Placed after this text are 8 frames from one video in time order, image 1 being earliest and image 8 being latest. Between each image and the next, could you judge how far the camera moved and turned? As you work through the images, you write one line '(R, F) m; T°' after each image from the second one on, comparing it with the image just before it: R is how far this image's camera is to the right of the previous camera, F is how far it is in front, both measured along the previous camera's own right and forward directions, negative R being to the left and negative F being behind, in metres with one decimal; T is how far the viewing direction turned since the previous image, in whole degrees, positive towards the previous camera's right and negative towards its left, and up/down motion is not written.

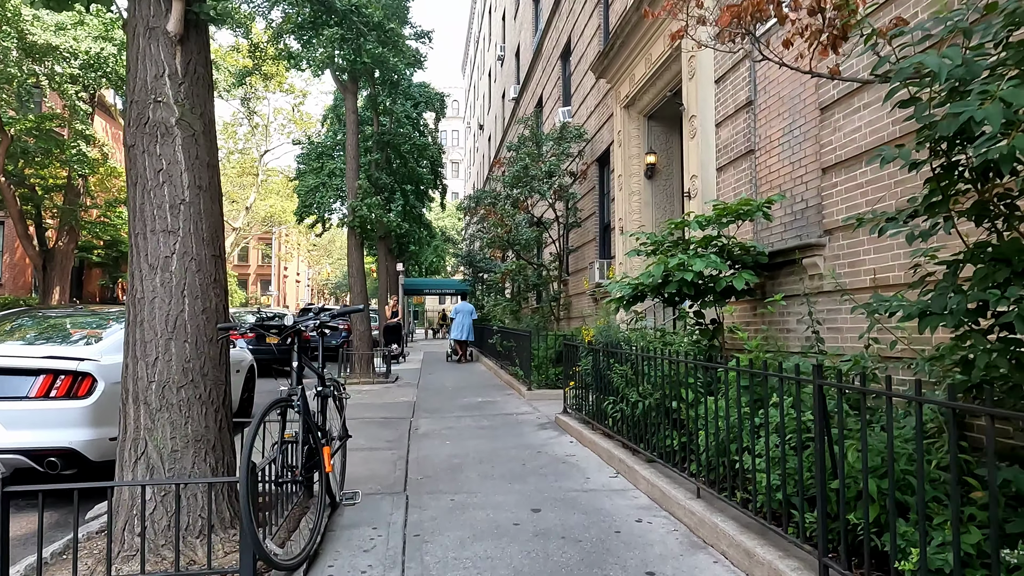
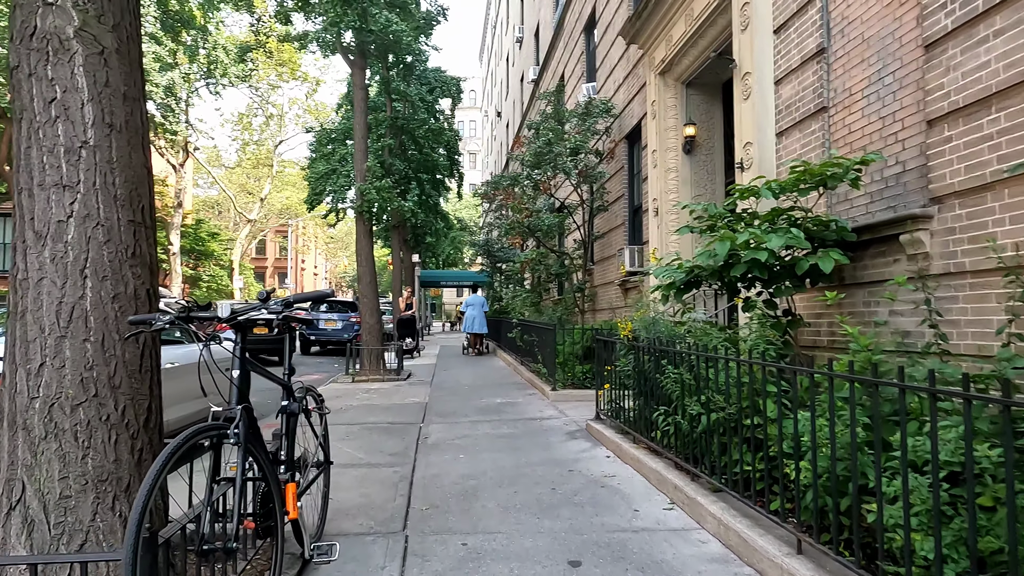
(-0.1, +1.0) m; -2°
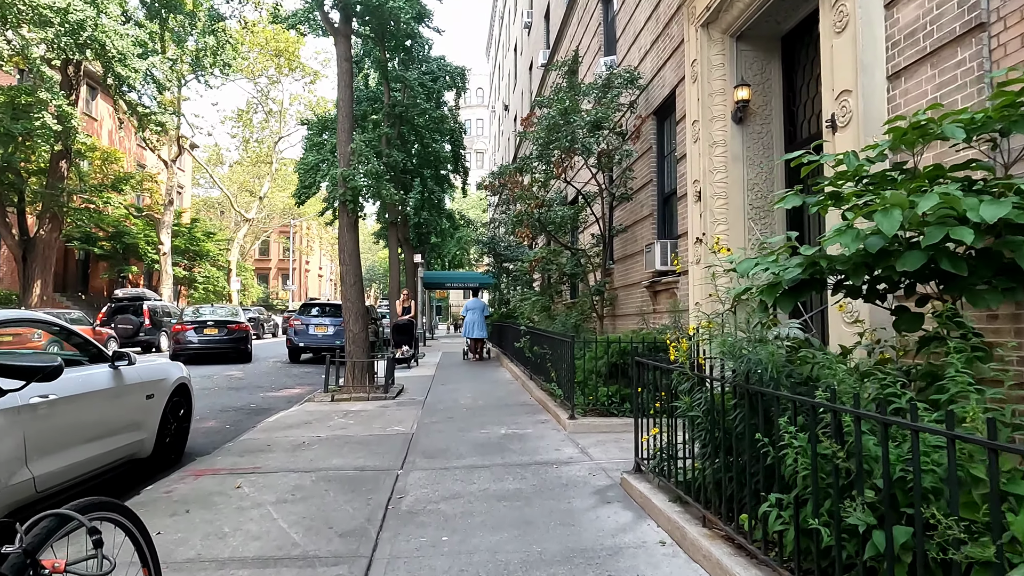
(0.0, +1.8) m; -1°
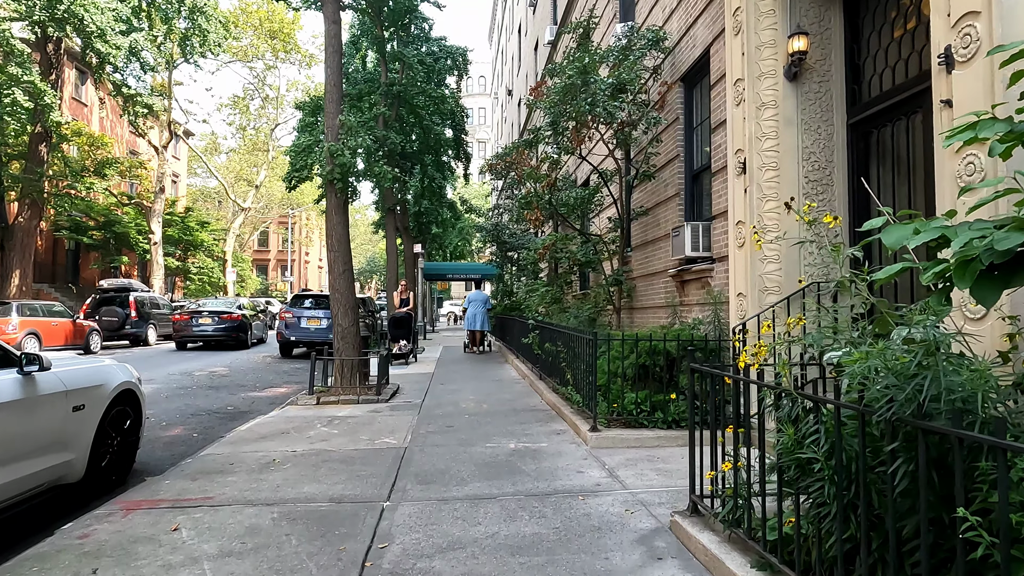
(-0.1, +1.1) m; 0°
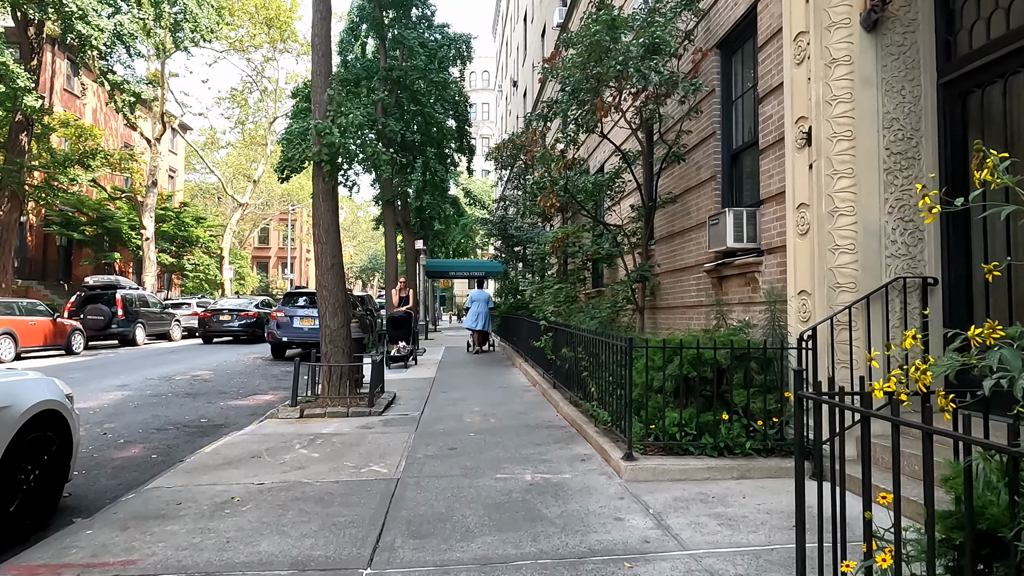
(-0.1, +1.1) m; 0°
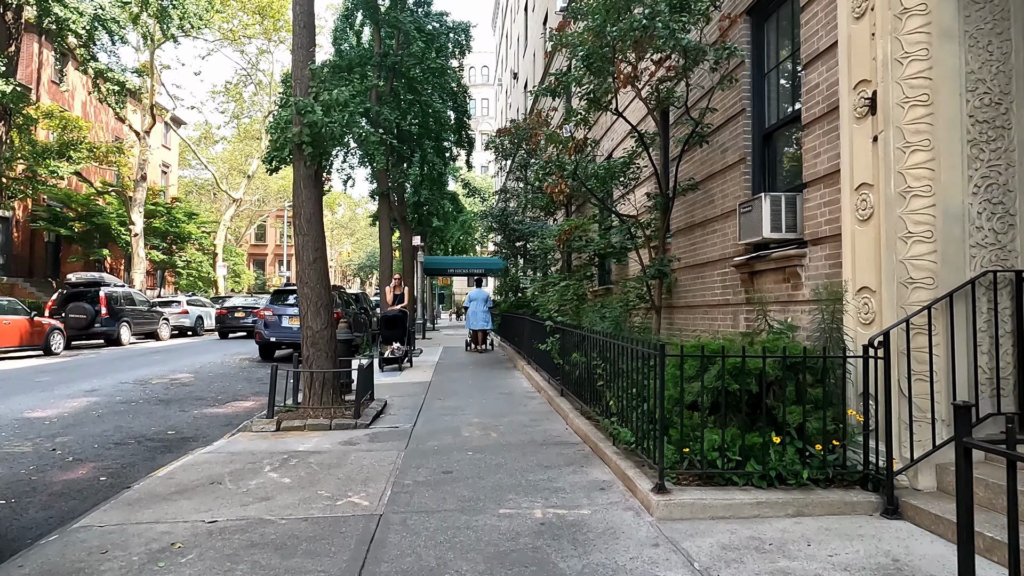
(0.0, +0.9) m; 0°
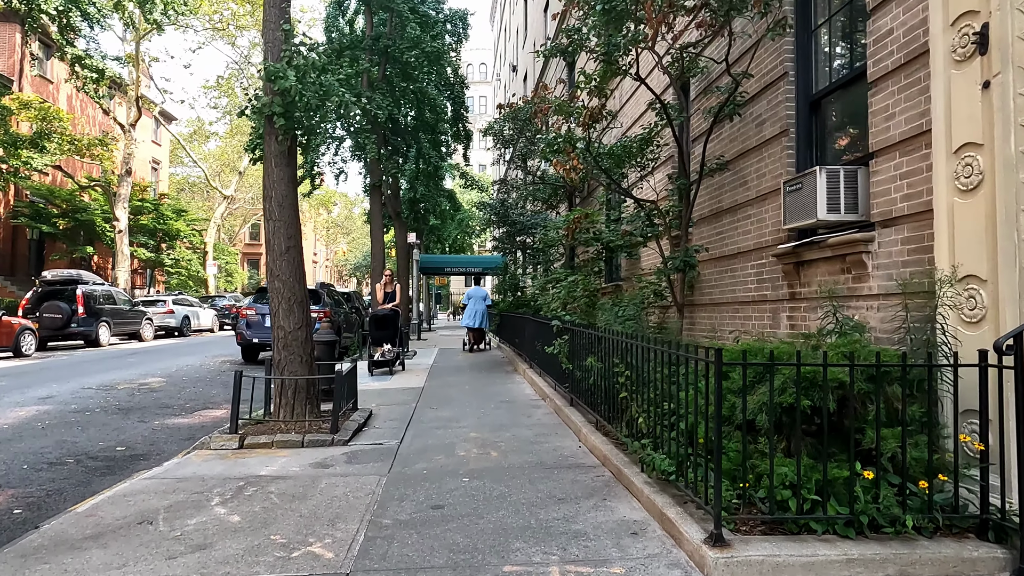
(-0.1, +1.0) m; 0°
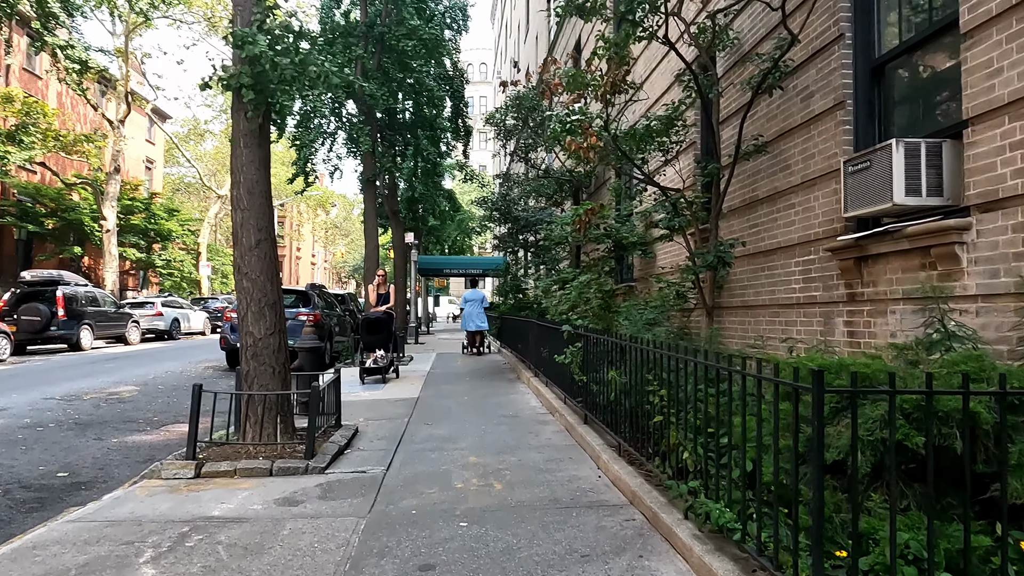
(-0.1, +0.9) m; 0°
